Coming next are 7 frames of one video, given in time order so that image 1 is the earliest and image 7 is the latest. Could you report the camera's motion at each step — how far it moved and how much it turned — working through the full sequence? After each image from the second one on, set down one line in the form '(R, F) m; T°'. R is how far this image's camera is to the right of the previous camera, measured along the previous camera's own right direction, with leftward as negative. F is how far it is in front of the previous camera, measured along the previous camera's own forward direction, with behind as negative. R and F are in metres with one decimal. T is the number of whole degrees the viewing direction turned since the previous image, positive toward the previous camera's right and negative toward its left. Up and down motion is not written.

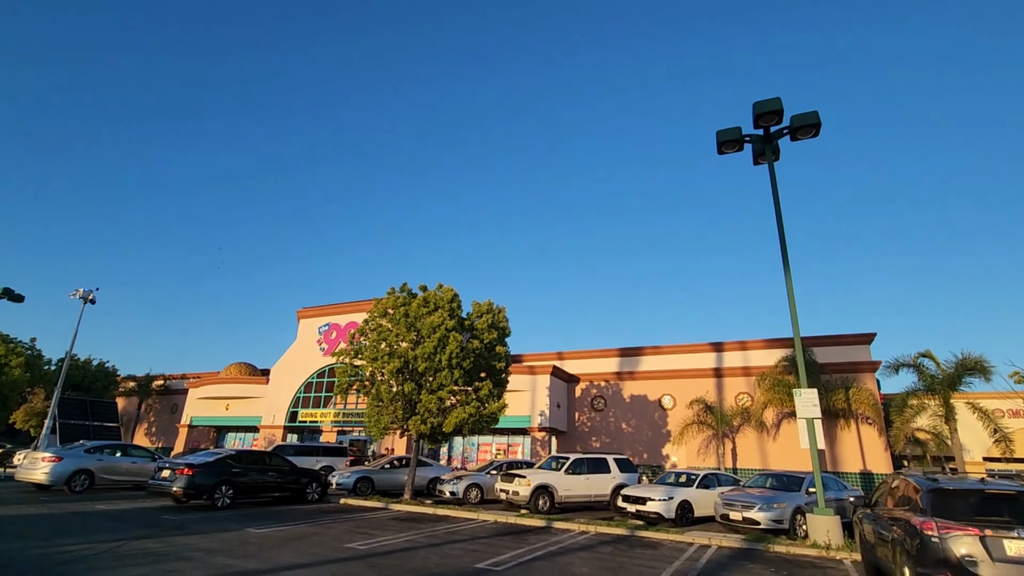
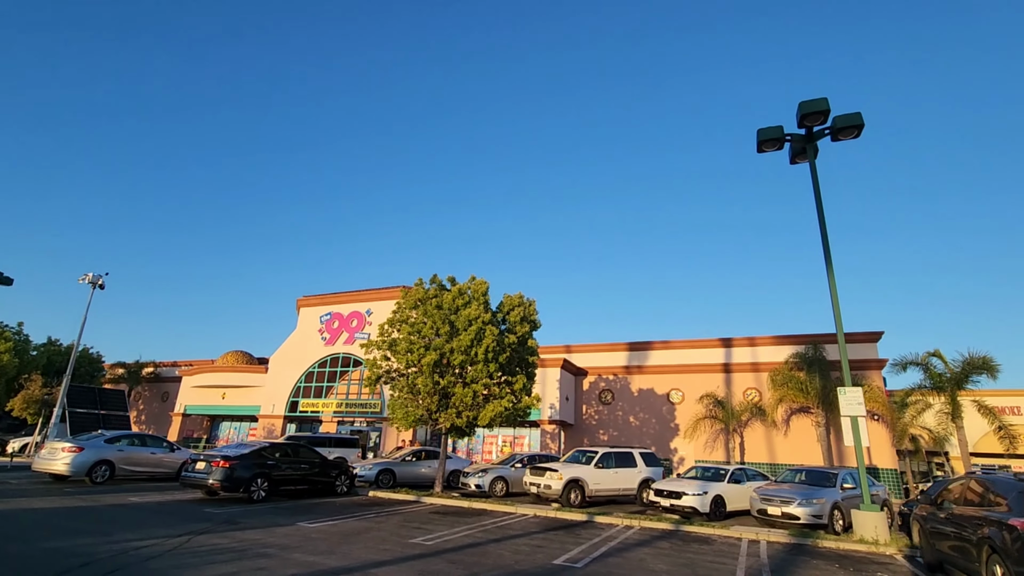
(-1.8, +0.1) m; +2°
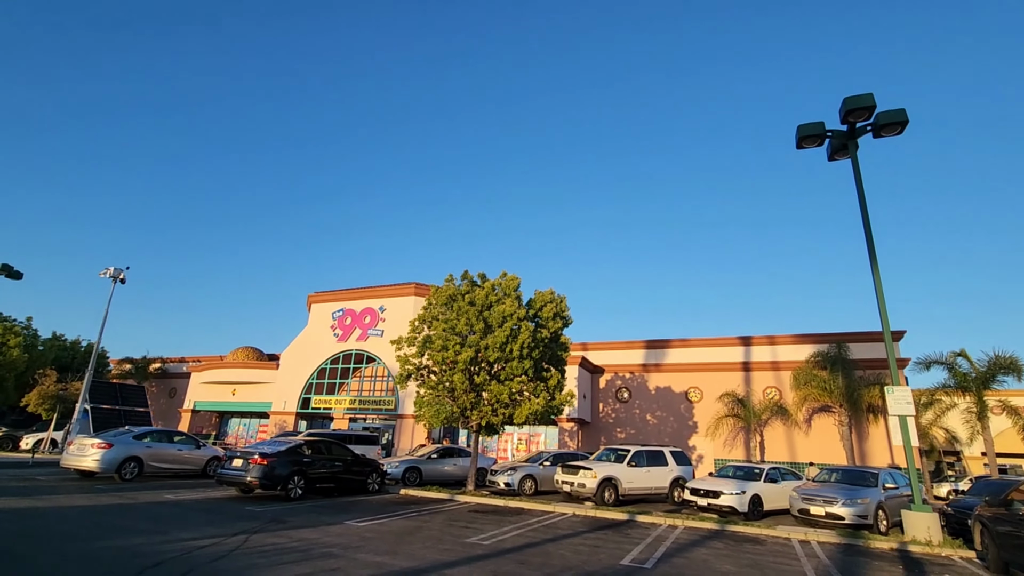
(-1.2, +0.2) m; 0°
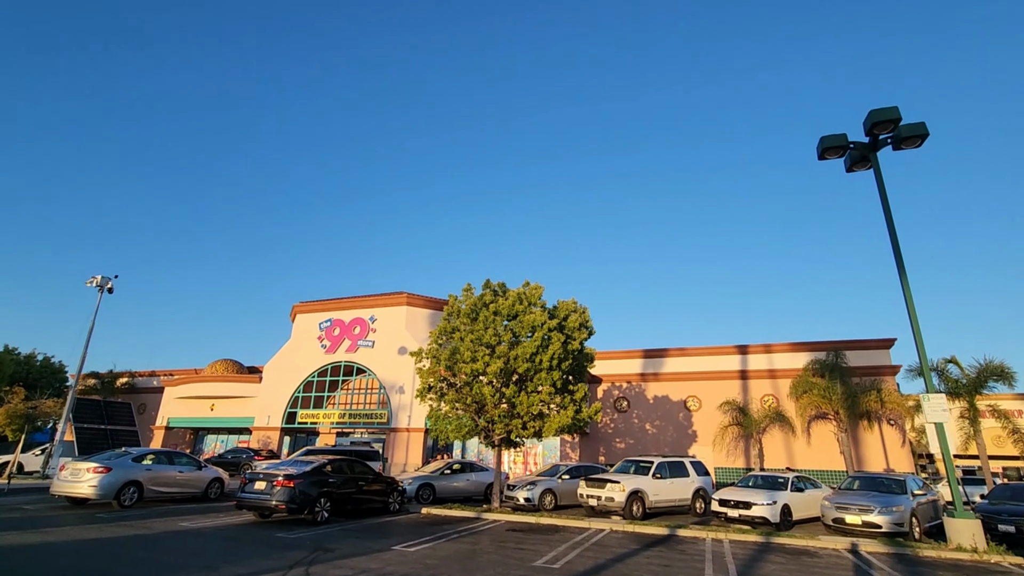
(-1.9, +0.5) m; +4°
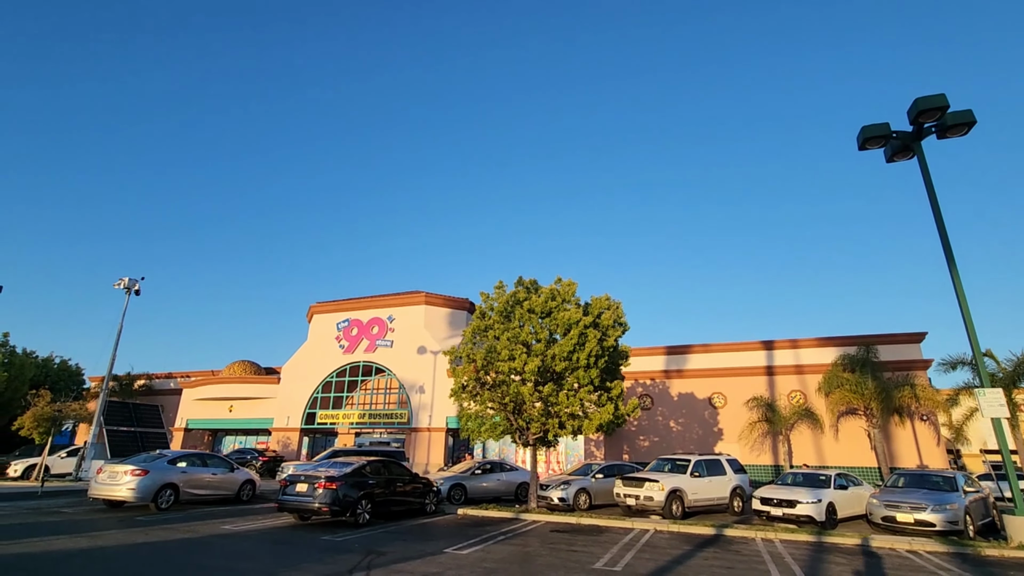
(-0.9, +0.3) m; -1°
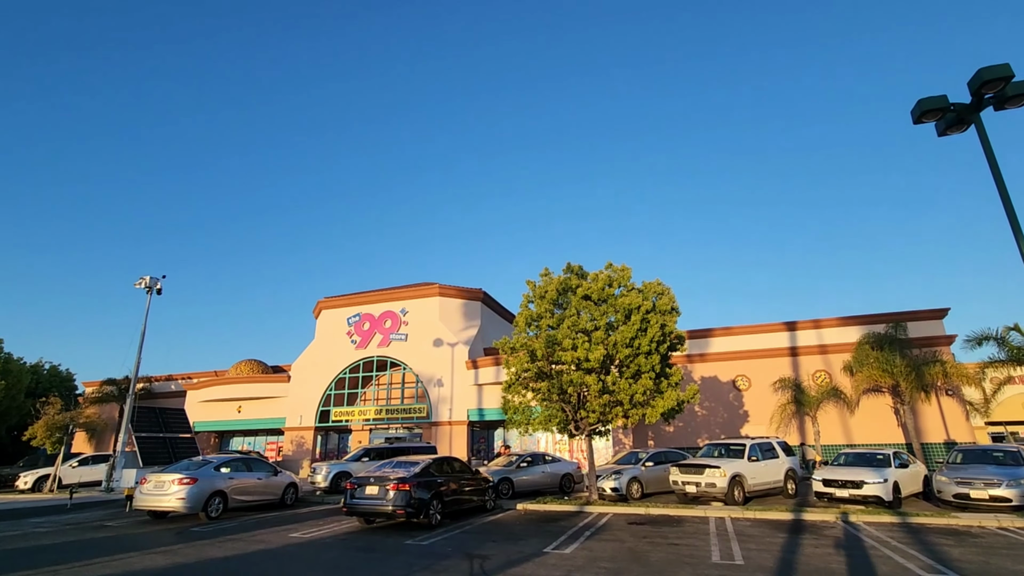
(-2.1, +0.6) m; +2°
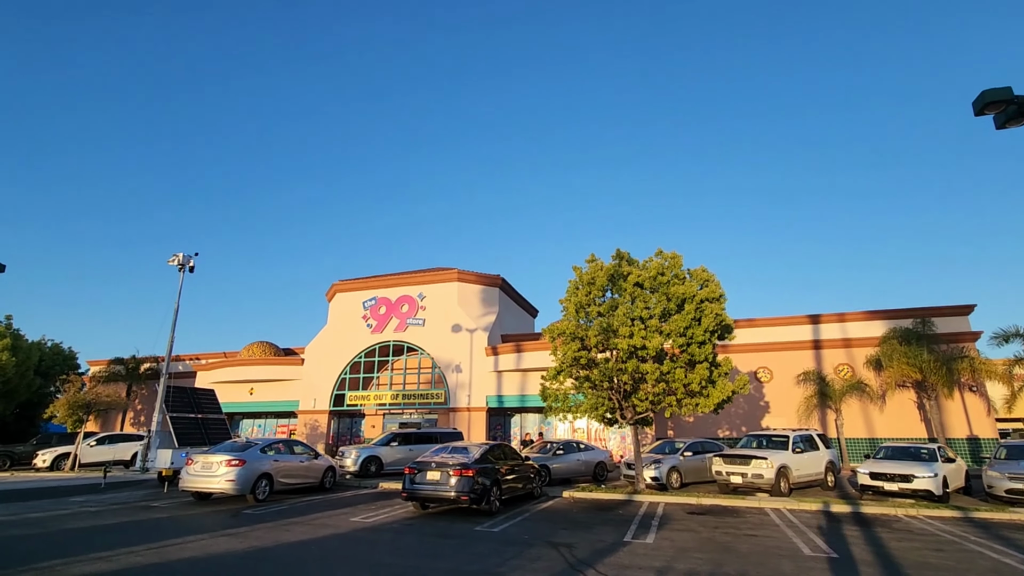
(-1.7, +0.3) m; +1°
